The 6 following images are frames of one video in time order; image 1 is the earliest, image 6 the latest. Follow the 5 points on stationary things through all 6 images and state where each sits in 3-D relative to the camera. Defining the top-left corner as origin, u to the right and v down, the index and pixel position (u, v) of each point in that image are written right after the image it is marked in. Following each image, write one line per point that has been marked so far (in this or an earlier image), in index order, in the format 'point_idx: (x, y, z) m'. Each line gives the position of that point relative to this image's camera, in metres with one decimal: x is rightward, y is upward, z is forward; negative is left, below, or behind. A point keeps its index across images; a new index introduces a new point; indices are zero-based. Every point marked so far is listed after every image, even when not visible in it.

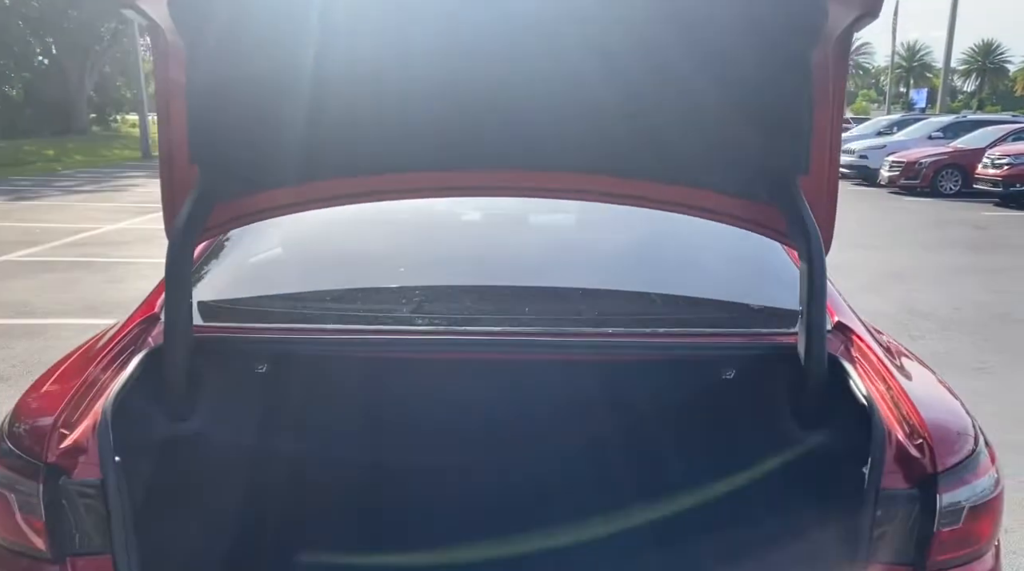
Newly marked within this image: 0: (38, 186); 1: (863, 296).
0: (-10.1, +2.1, +17.7) m
1: (+3.3, -0.1, +7.7) m
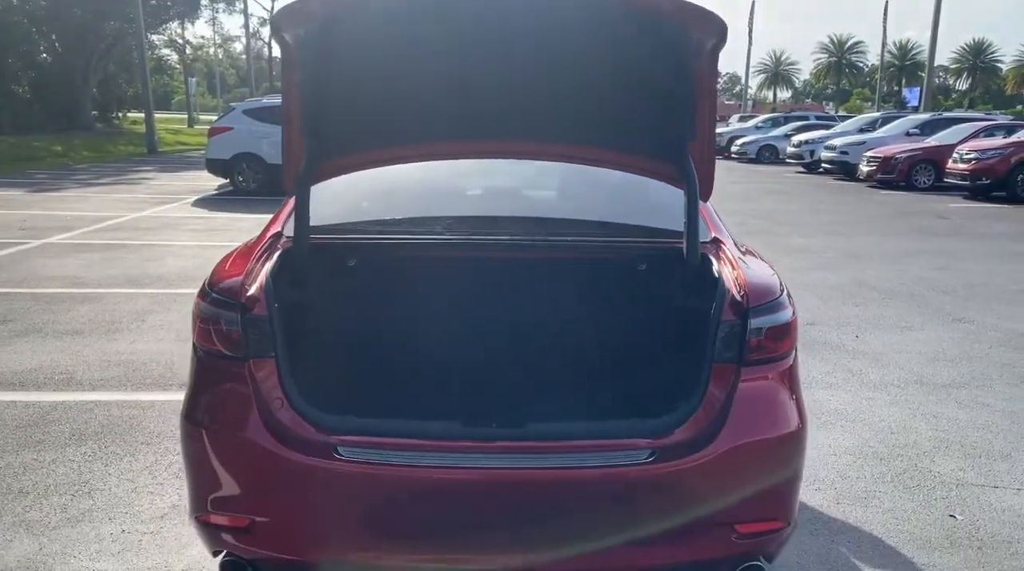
0: (-10.2, +2.4, +18.6) m
1: (+3.2, +0.1, +8.7) m
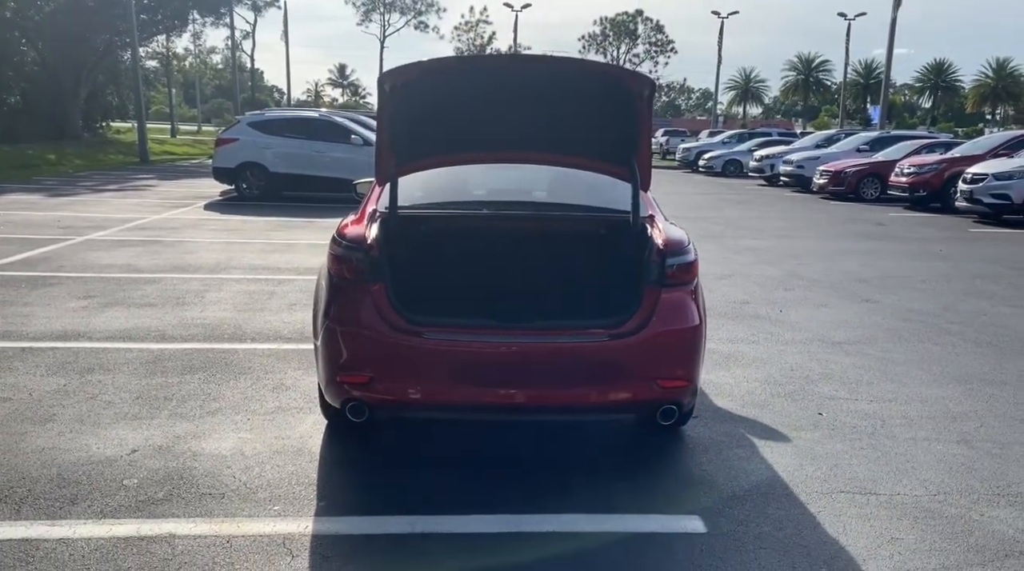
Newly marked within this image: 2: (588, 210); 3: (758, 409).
0: (-10.6, +2.4, +19.8) m
1: (+3.1, +0.2, +10.2) m
2: (+0.4, +0.4, +4.2) m
3: (+1.5, -0.7, +4.9) m
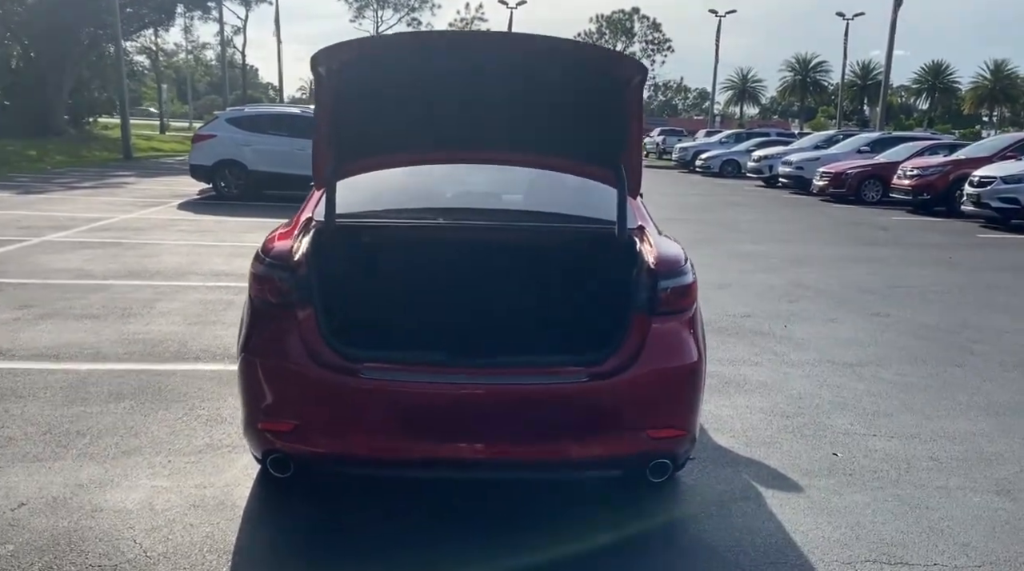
0: (-10.8, +2.4, +19.1) m
1: (+2.9, +0.1, +9.6) m
2: (+0.2, +0.3, +3.5) m
3: (+1.3, -0.8, +4.3) m
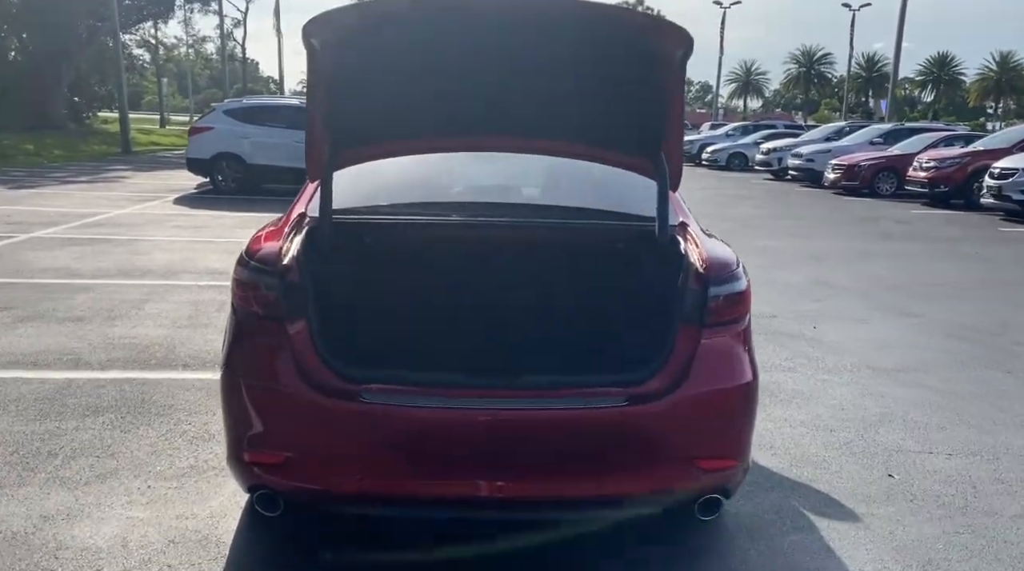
0: (-10.7, +2.4, +18.7) m
1: (+3.0, +0.2, +9.2) m
2: (+0.3, +0.3, +3.1) m
3: (+1.4, -0.9, +3.9) m
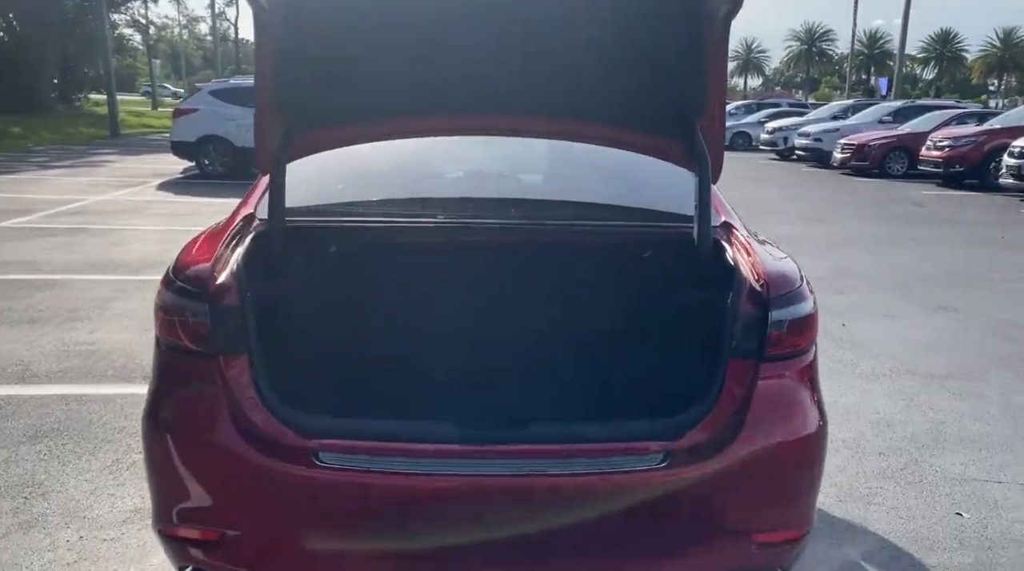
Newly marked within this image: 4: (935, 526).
0: (-10.7, +2.7, +18.0) m
1: (+3.0, +0.3, +8.6) m
2: (+0.3, +0.2, +2.5) m
3: (+1.4, -0.9, +3.3) m
4: (+1.6, -0.9, +3.2) m
